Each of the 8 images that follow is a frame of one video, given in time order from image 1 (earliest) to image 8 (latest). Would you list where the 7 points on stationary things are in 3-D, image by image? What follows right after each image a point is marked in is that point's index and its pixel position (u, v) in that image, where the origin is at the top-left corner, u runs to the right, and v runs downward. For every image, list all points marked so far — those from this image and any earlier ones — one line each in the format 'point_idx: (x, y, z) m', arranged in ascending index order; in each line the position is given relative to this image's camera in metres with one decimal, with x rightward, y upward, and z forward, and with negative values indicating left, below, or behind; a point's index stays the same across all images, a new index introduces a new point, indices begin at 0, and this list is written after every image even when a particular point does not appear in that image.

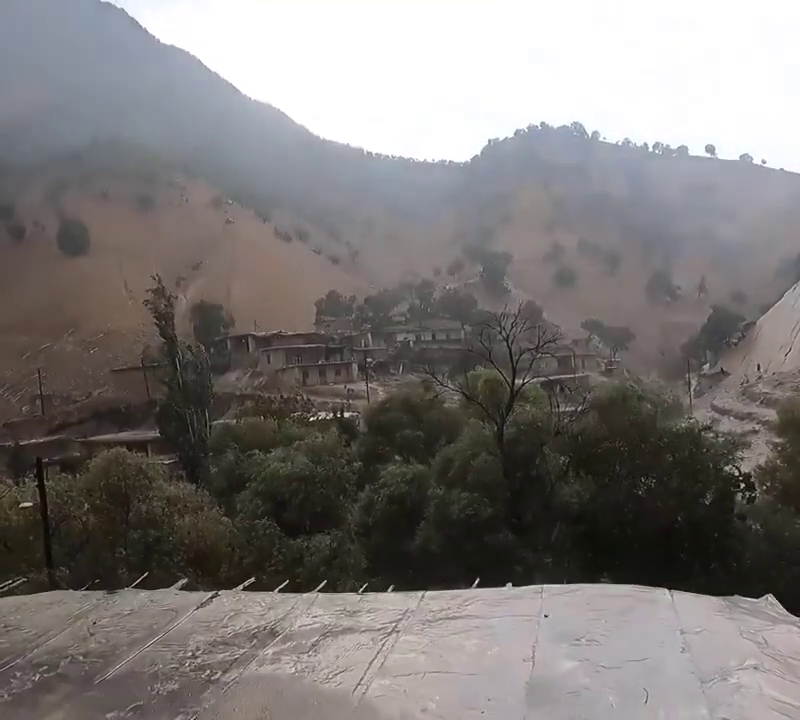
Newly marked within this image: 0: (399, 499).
0: (0.0, -3.3, +16.1) m
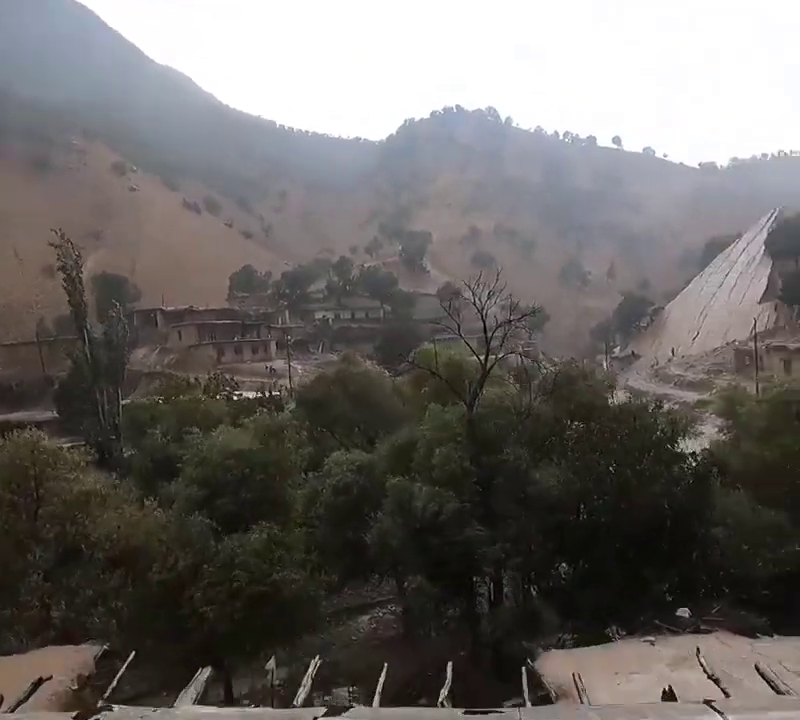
0: (-1.2, -2.7, +14.8) m
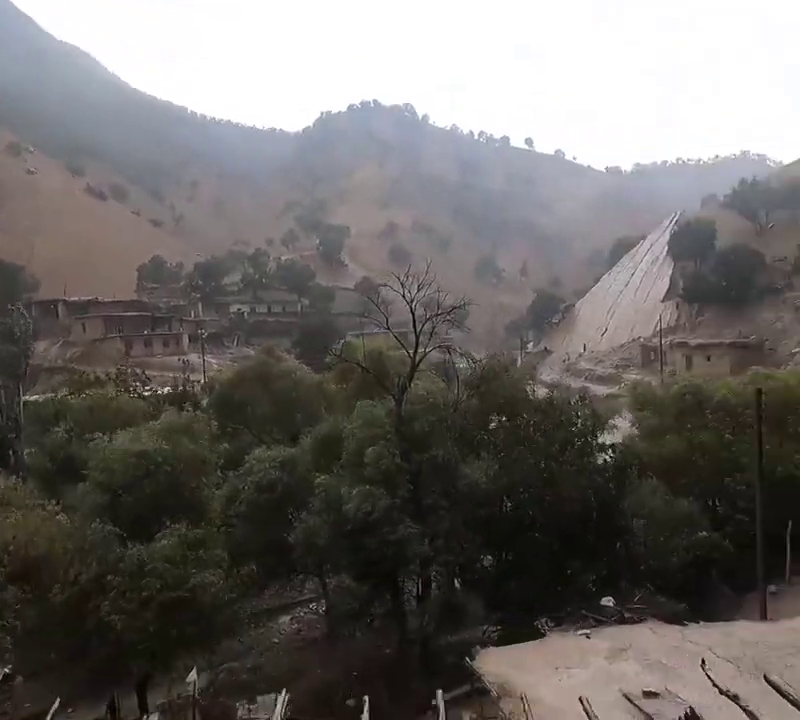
0: (-2.8, -2.6, +14.3) m
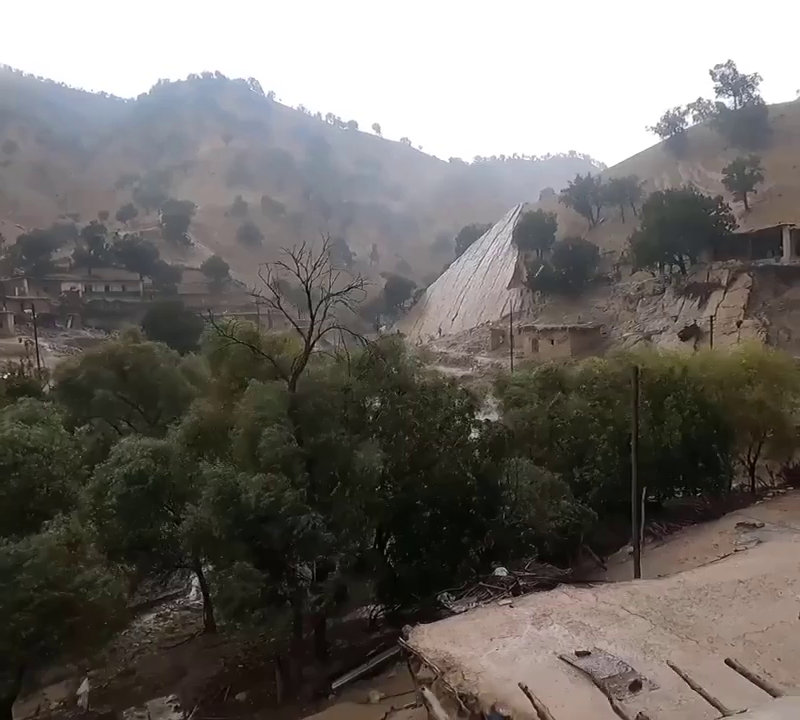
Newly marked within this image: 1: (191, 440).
0: (-5.1, -2.2, +13.3) m
1: (-4.6, -1.9, +15.2) m
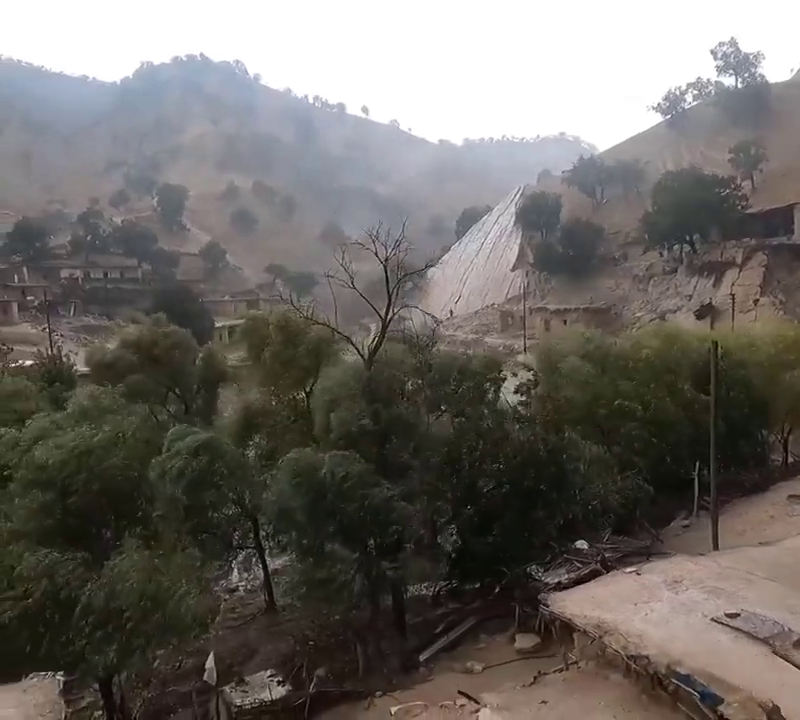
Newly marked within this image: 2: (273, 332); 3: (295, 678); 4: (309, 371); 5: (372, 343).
0: (-3.9, -1.9, +13.3) m
1: (-3.4, -1.5, +15.2) m
2: (-3.1, +0.9, +17.9) m
3: (-1.9, -5.8, +12.2) m
4: (-2.3, -0.1, +17.2) m
5: (-0.5, +0.3, +13.0) m
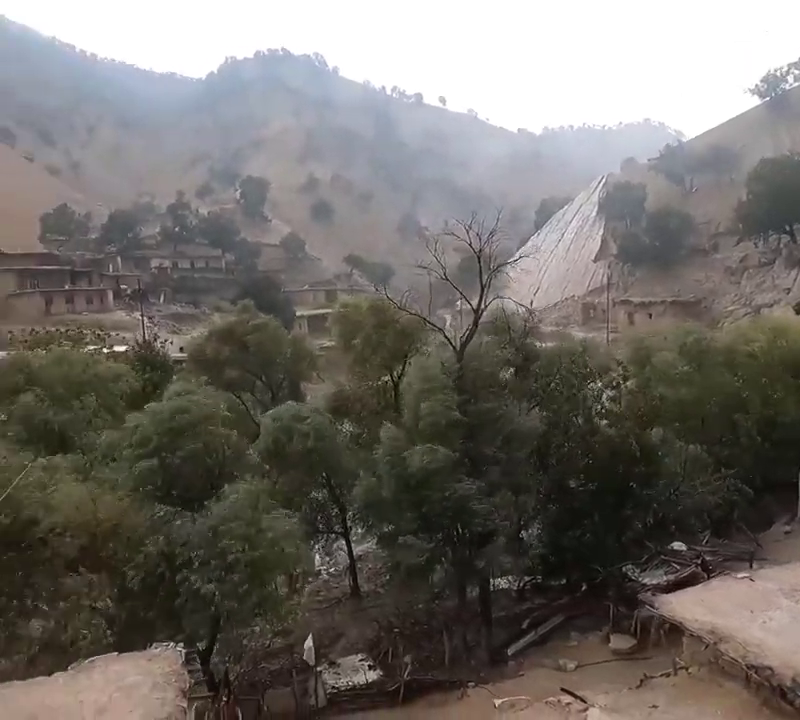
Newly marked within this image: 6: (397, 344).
0: (-2.1, -1.6, +13.6) m
1: (-1.5, -1.2, +15.5) m
2: (-0.8, +1.2, +18.1) m
3: (-0.4, -5.6, +12.4) m
4: (-0.1, +0.1, +17.3) m
5: (+1.2, +0.5, +13.0) m
6: (0.0, +0.4, +17.6) m
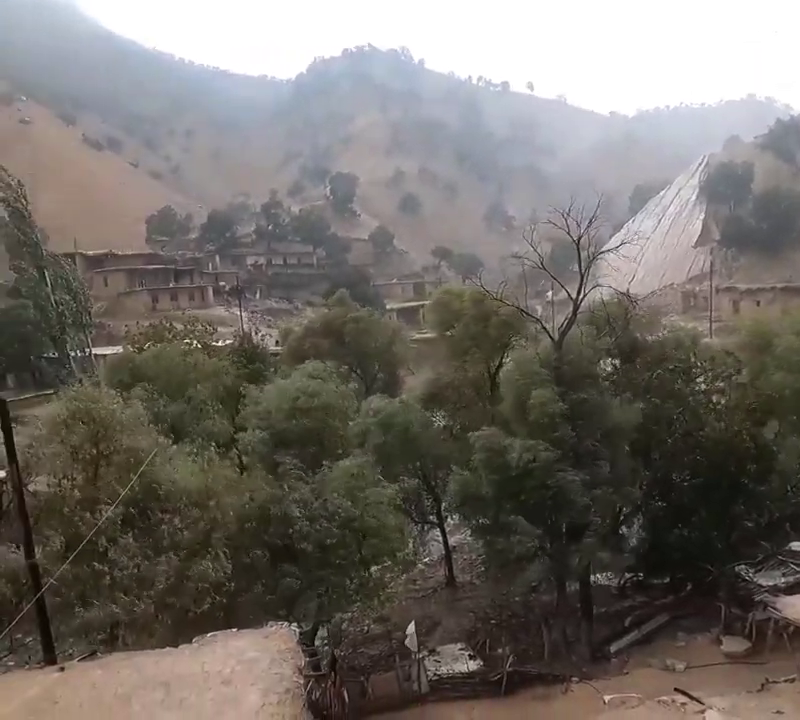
0: (-0.2, -1.5, +13.8) m
1: (+0.7, -1.0, +15.6) m
2: (+1.7, +1.4, +18.0) m
3: (+1.4, -5.4, +12.4) m
4: (+2.3, +0.3, +17.2) m
5: (+3.0, +0.7, +12.7) m
6: (+2.4, +0.6, +17.5) m
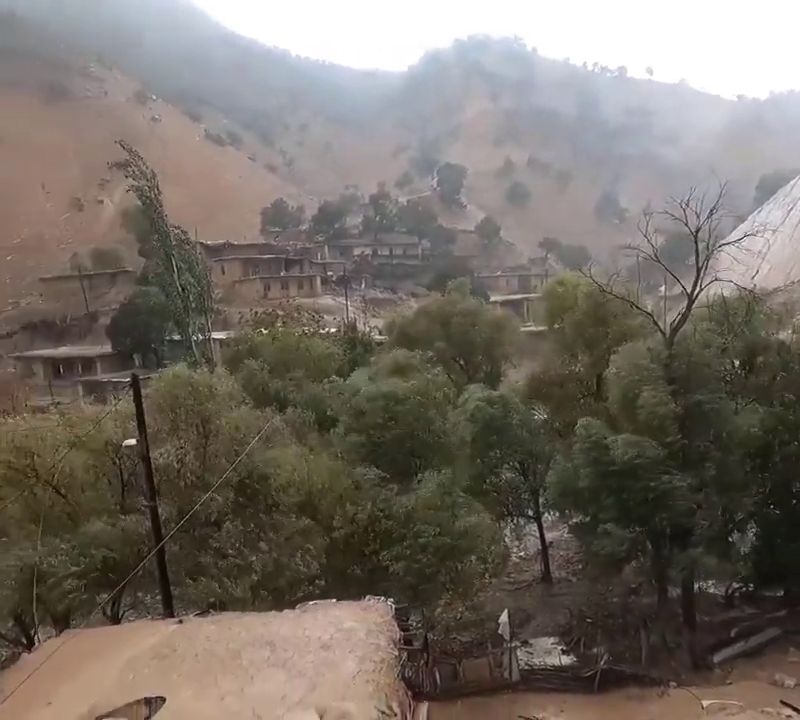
0: (+1.9, -1.3, +13.8) m
1: (+3.0, -0.9, +15.4) m
2: (+4.4, +1.6, +17.7) m
3: (+3.1, -5.3, +12.2) m
4: (+4.9, +0.5, +16.8) m
5: (+4.9, +0.7, +12.2) m
6: (+5.1, +0.8, +17.0) m
